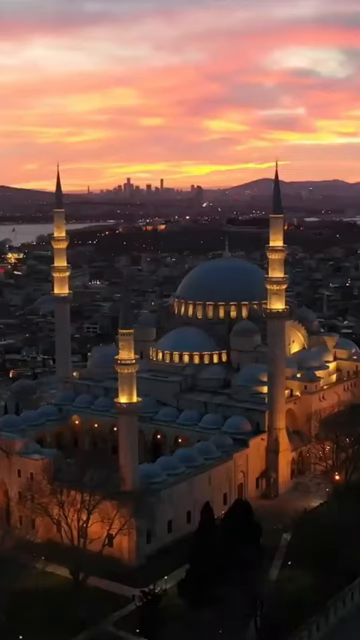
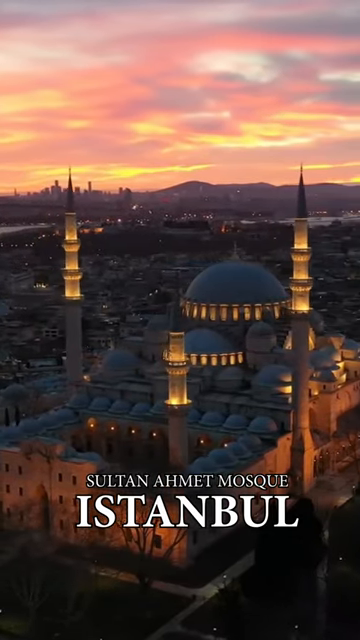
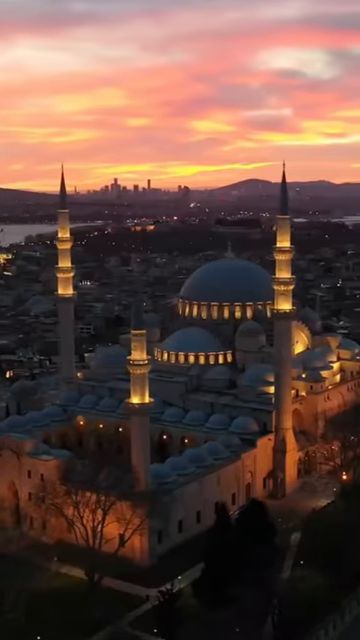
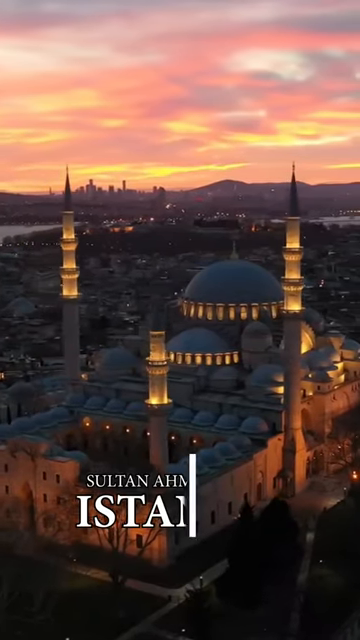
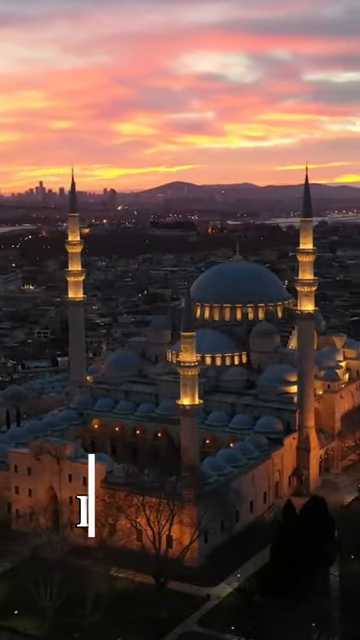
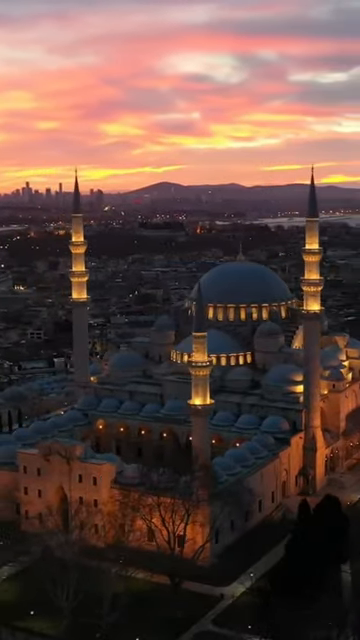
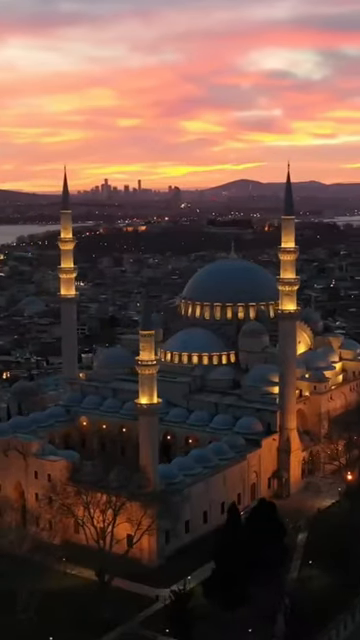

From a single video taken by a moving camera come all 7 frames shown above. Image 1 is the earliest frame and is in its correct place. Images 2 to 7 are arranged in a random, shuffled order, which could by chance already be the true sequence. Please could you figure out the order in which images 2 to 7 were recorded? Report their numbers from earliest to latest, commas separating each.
3, 7, 4, 2, 5, 6
